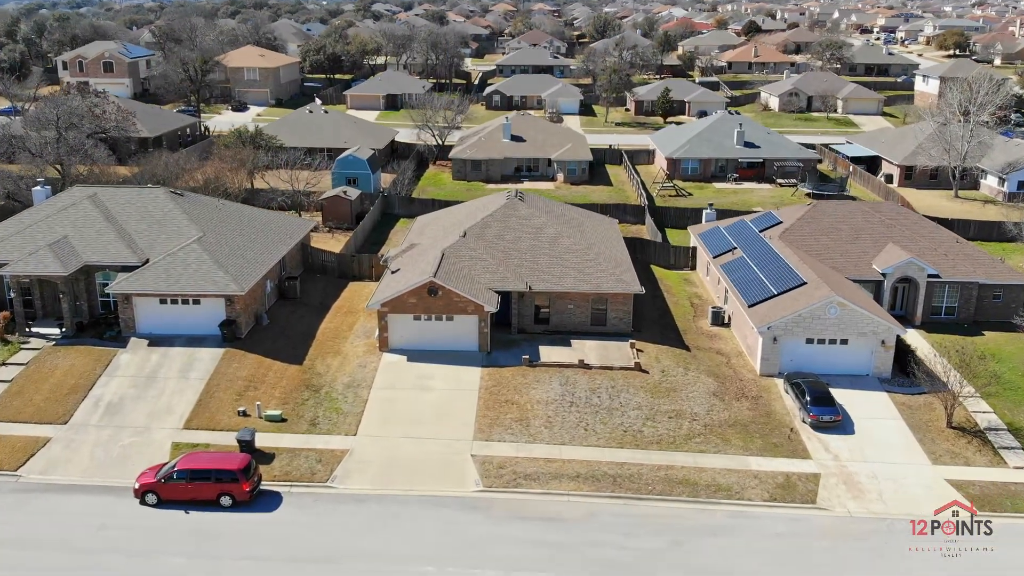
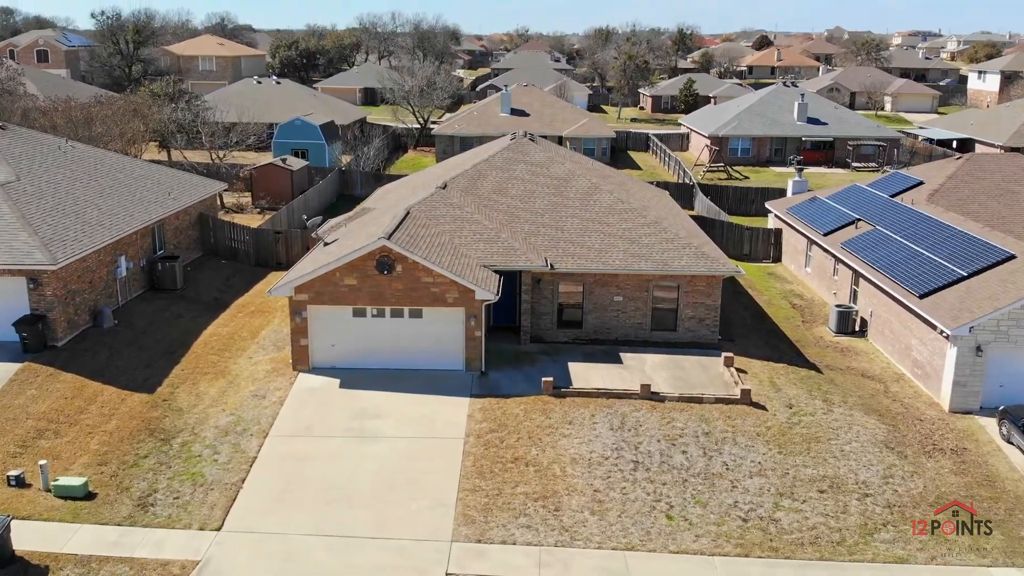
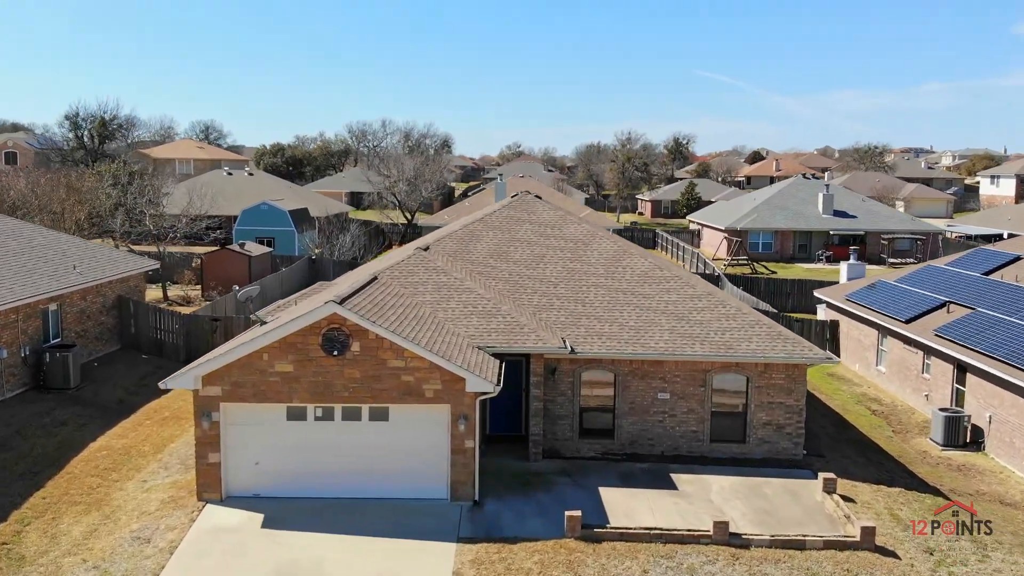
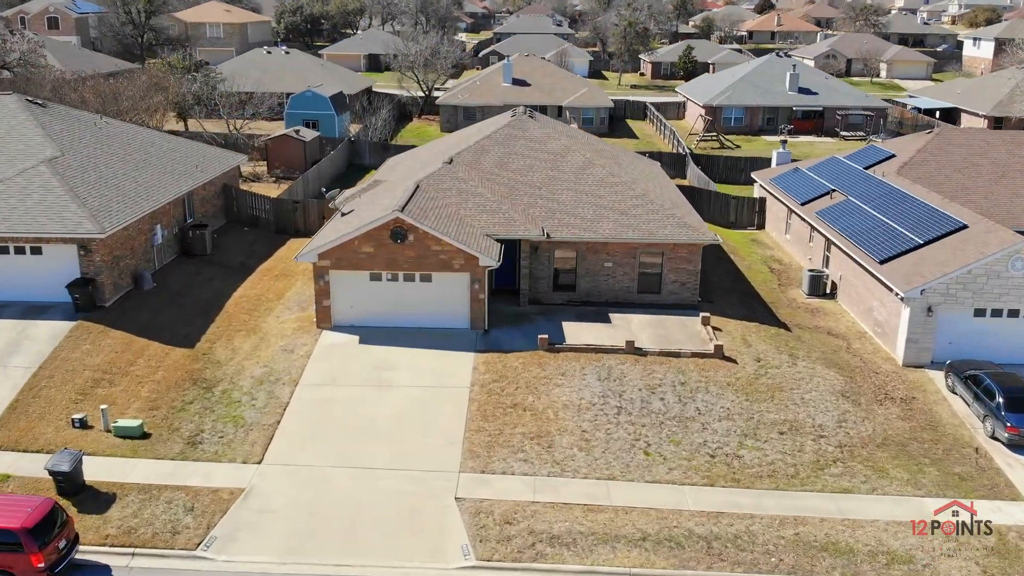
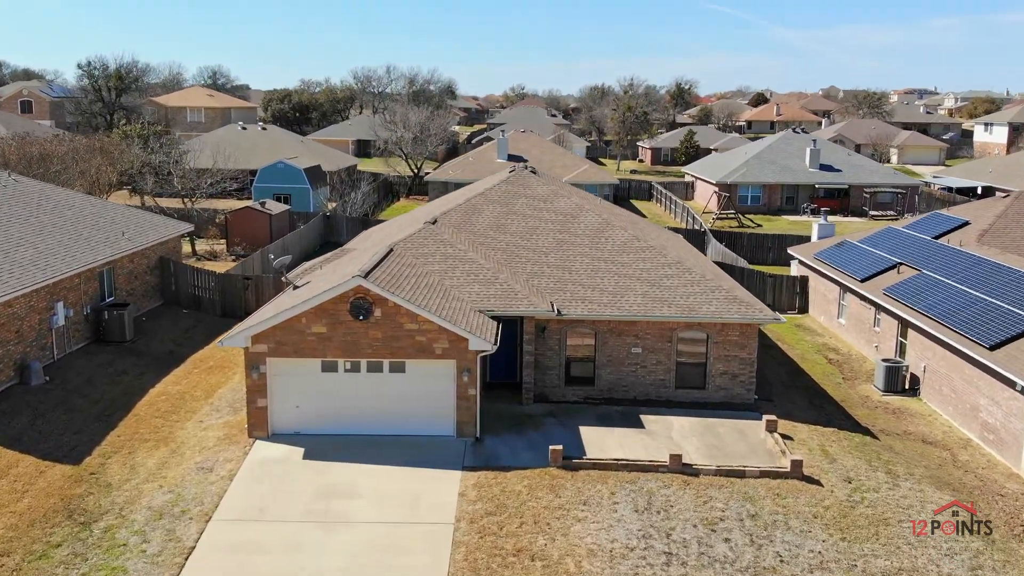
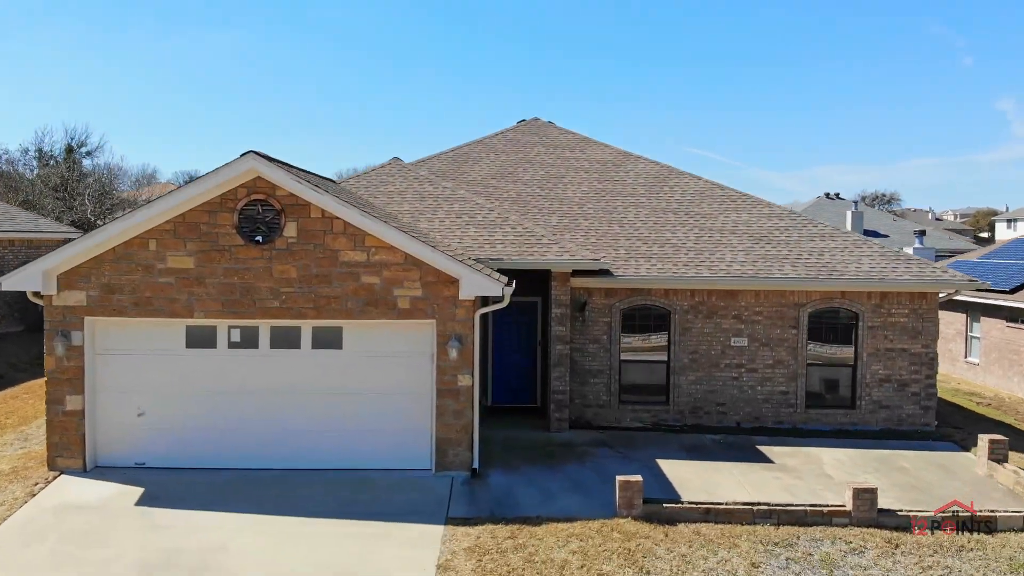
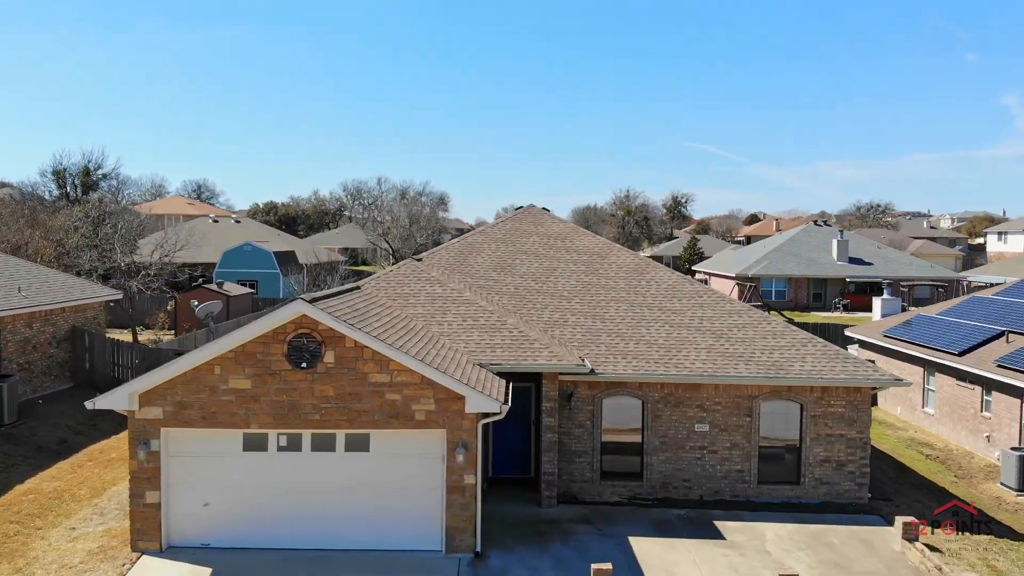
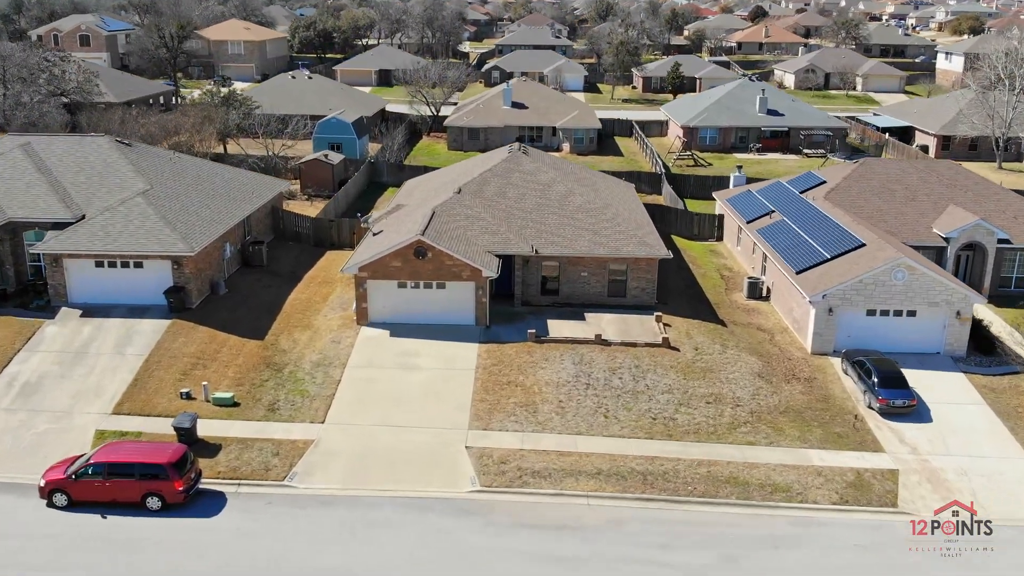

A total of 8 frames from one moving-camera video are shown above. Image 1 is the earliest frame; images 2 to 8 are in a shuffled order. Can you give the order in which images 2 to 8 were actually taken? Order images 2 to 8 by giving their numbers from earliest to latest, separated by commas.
8, 4, 2, 5, 3, 7, 6
